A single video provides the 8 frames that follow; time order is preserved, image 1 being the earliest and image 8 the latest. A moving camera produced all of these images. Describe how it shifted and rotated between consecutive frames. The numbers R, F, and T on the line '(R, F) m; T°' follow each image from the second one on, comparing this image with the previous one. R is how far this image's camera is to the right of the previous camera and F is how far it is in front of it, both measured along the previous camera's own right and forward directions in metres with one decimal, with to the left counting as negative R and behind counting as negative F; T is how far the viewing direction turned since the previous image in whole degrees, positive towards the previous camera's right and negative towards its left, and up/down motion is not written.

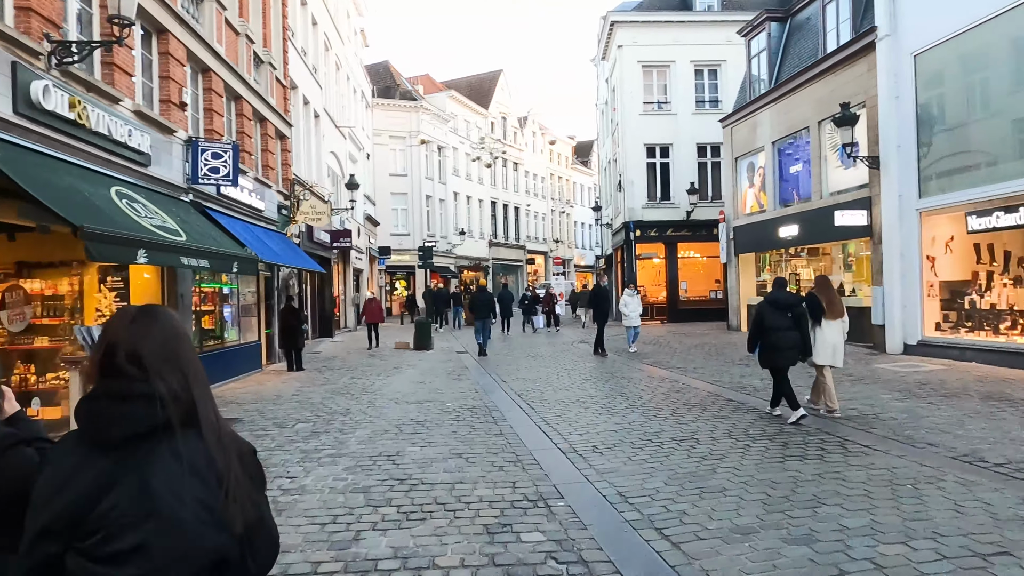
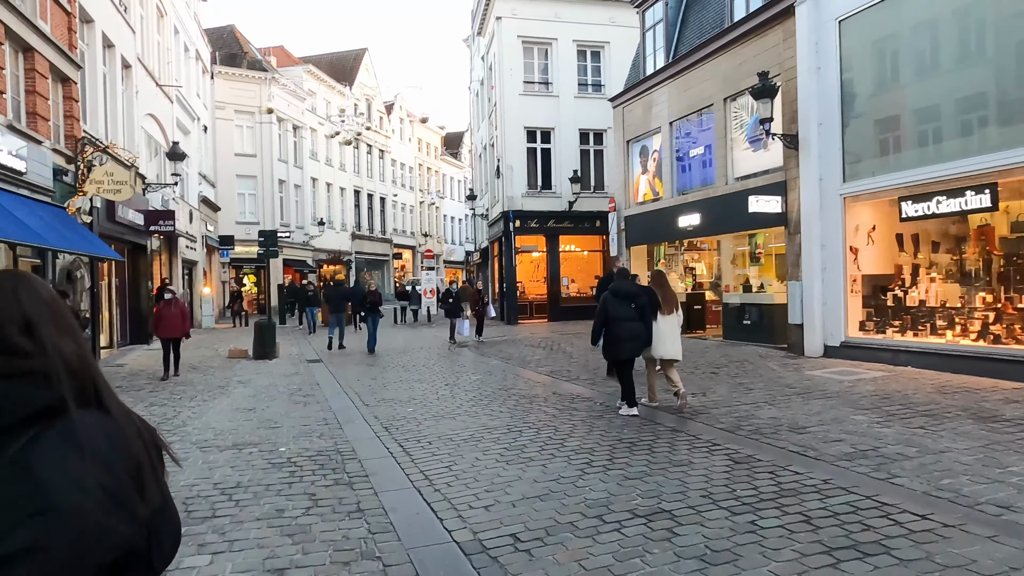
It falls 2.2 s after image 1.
(0.0, +2.9) m; +11°
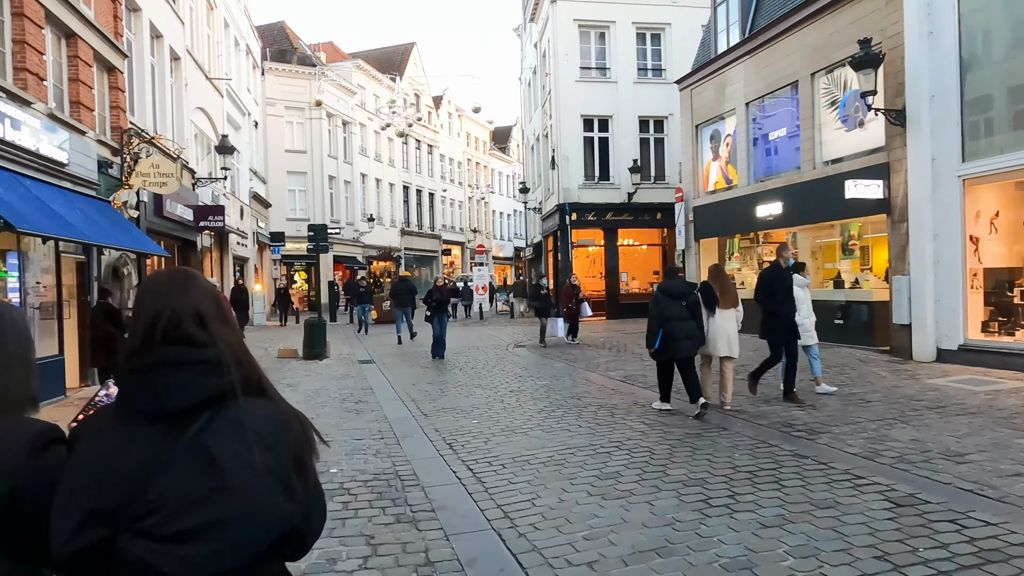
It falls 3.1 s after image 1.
(-0.4, +1.1) m; -4°
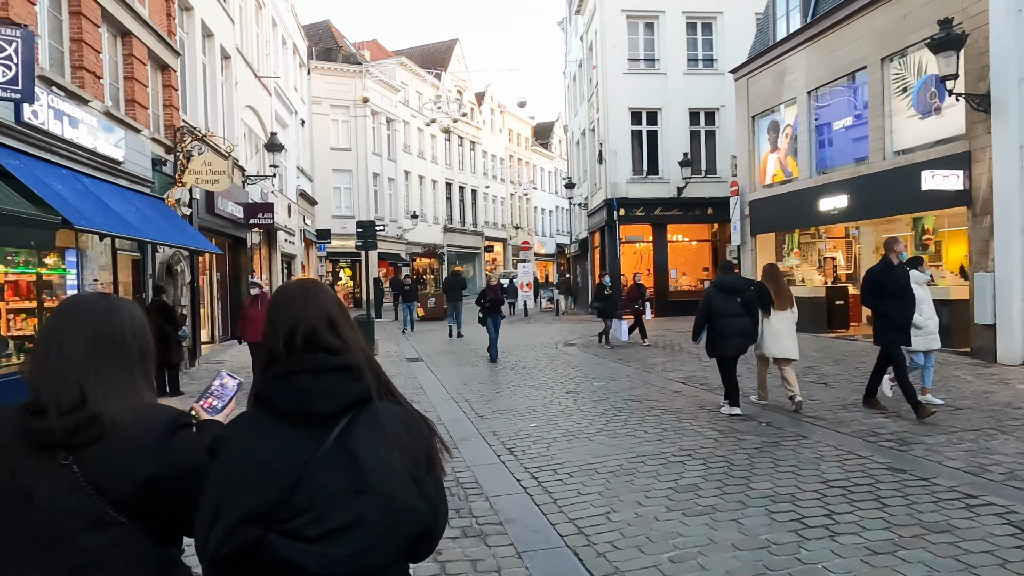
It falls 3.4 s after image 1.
(-0.2, +0.3) m; -3°
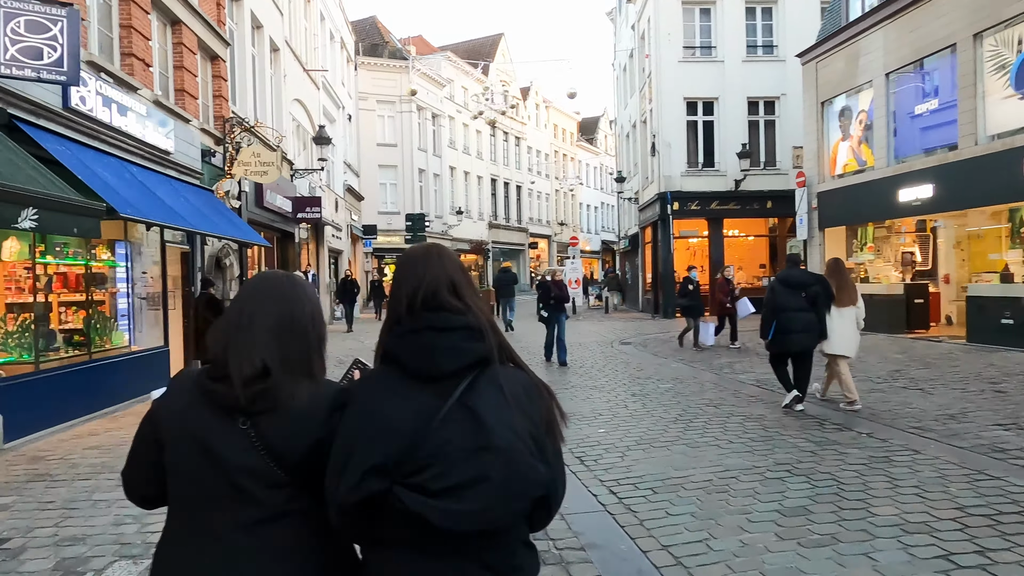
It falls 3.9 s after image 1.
(-0.3, +0.6) m; -4°
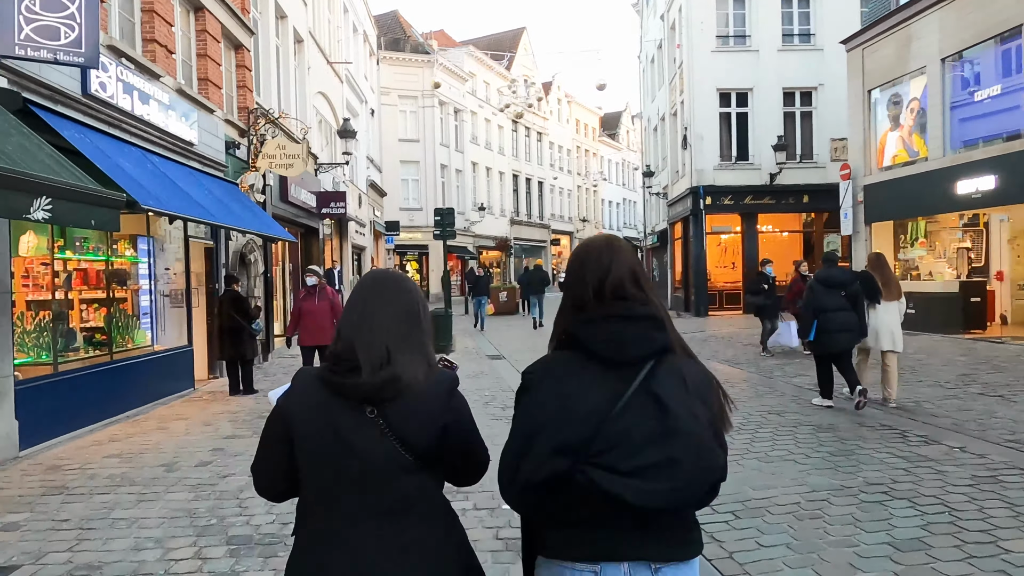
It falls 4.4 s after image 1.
(-0.3, +0.5) m; -2°
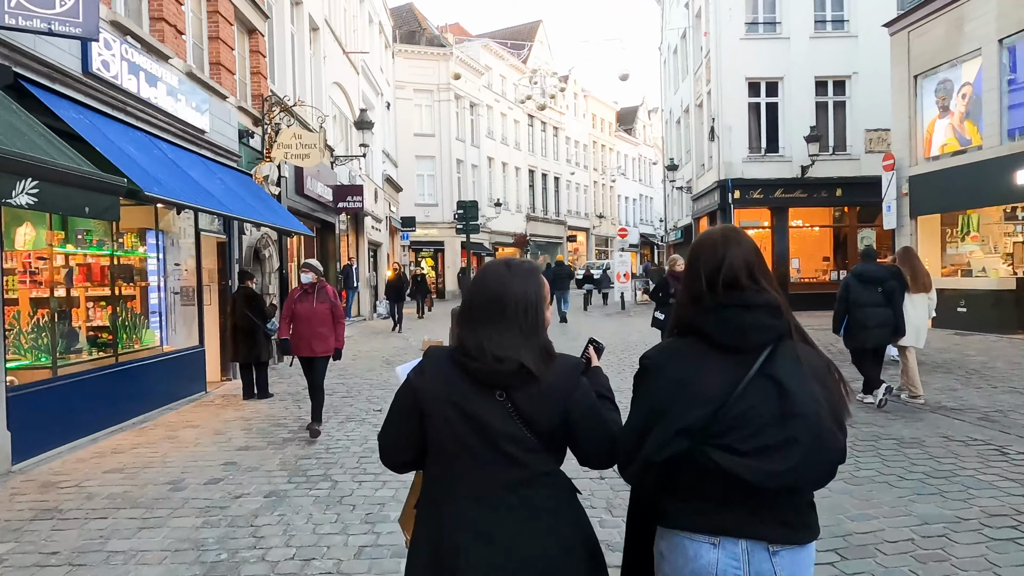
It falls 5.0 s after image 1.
(-0.3, +0.7) m; -1°
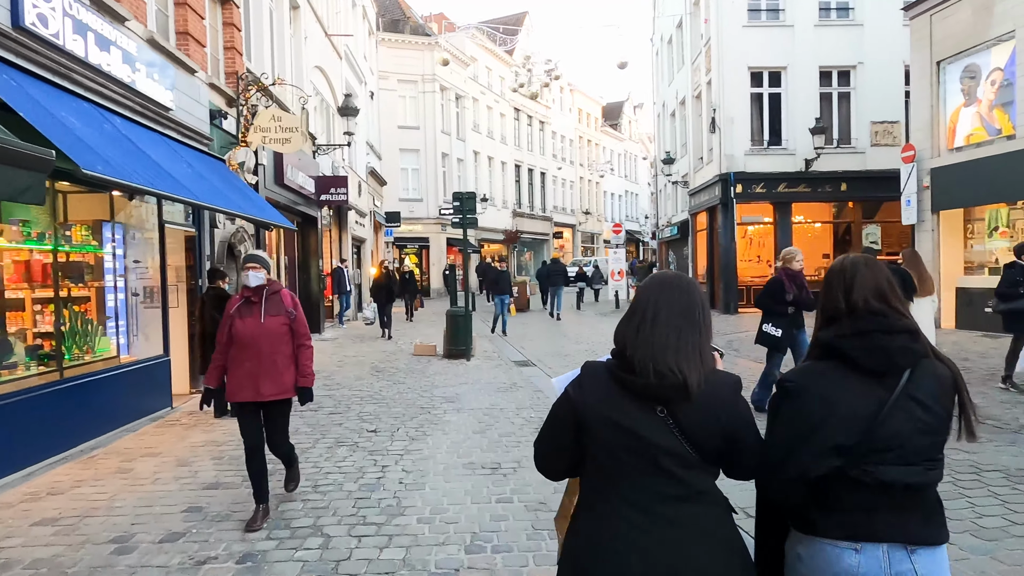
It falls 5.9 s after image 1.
(-0.4, +1.1) m; +2°
